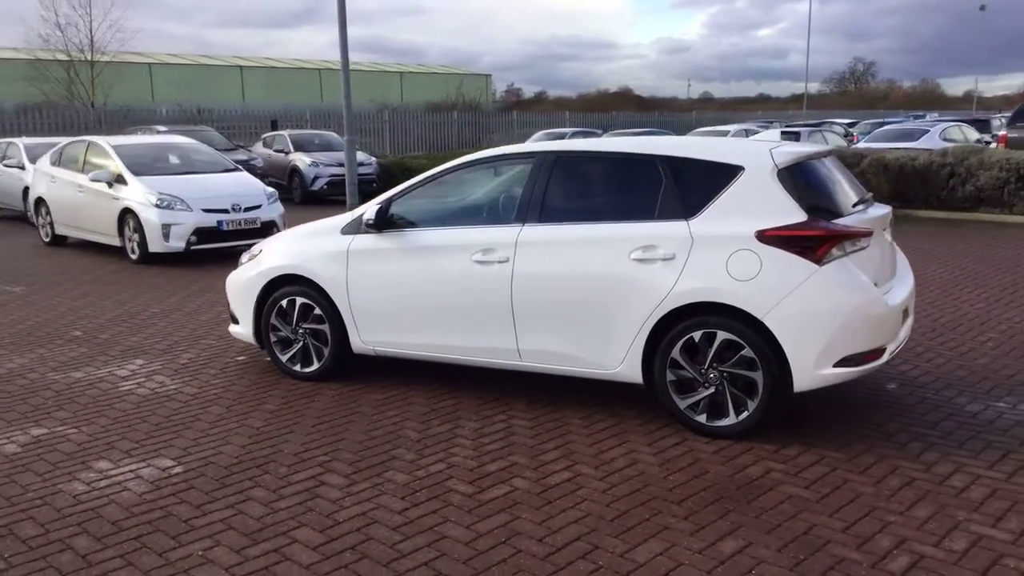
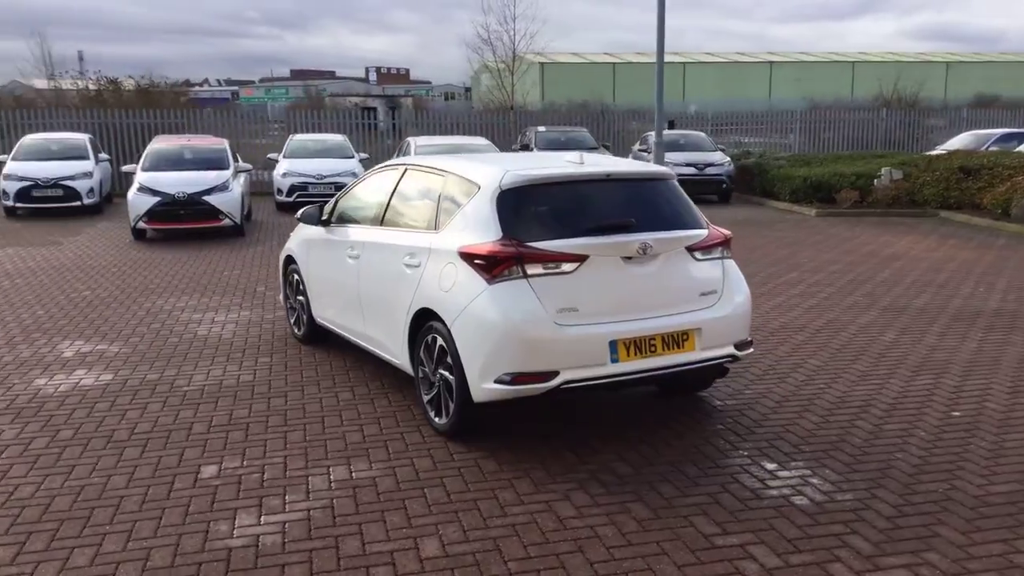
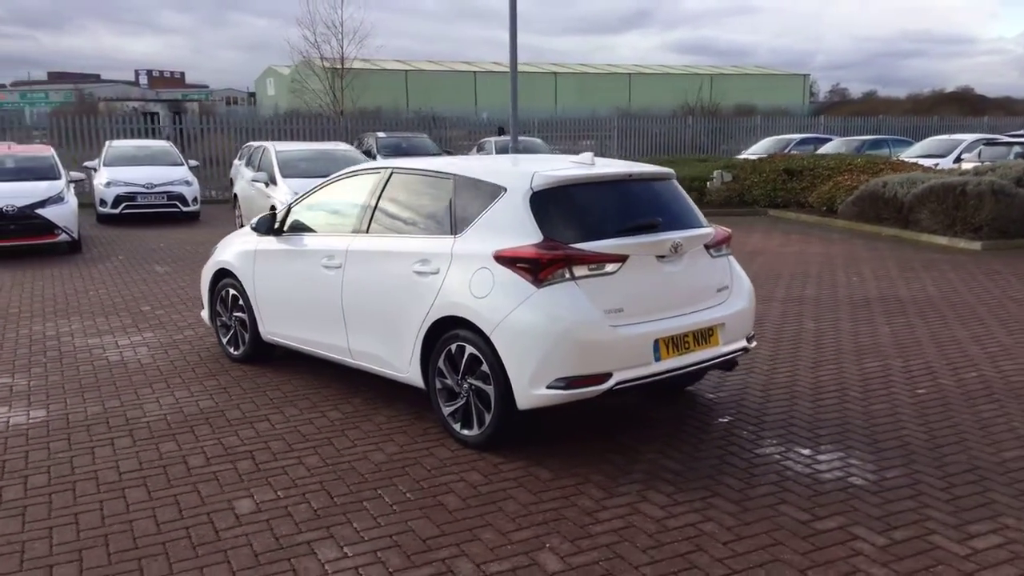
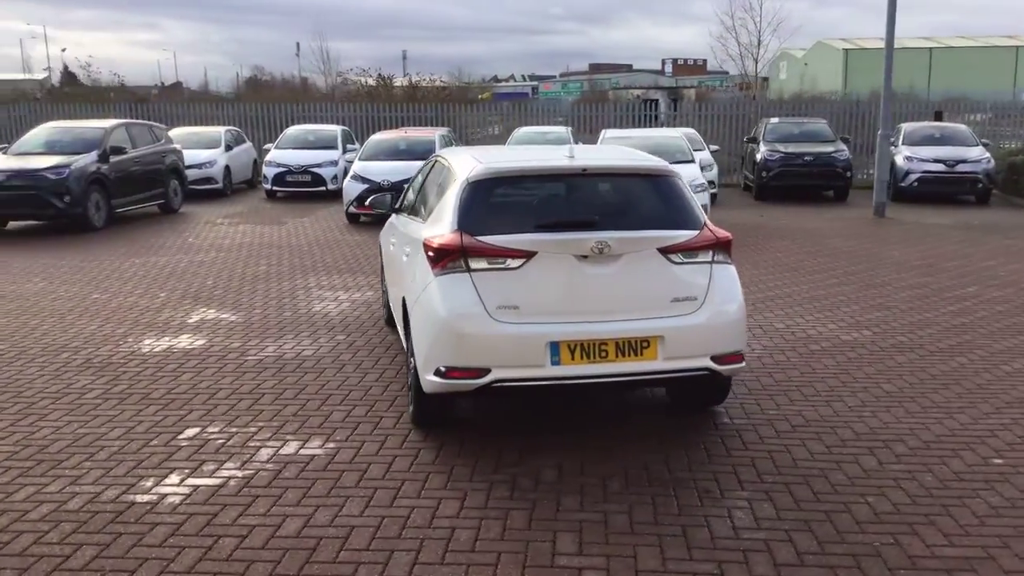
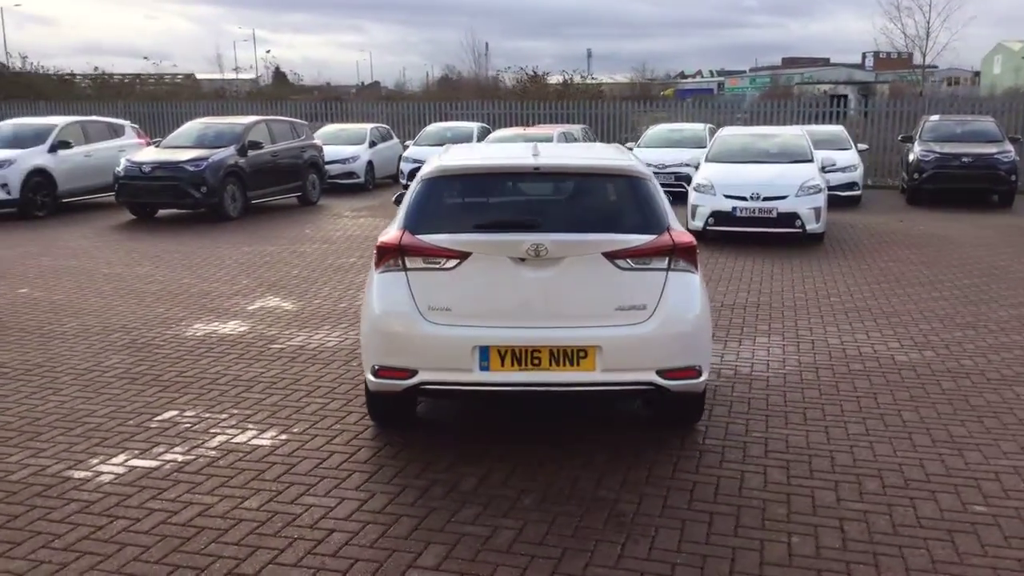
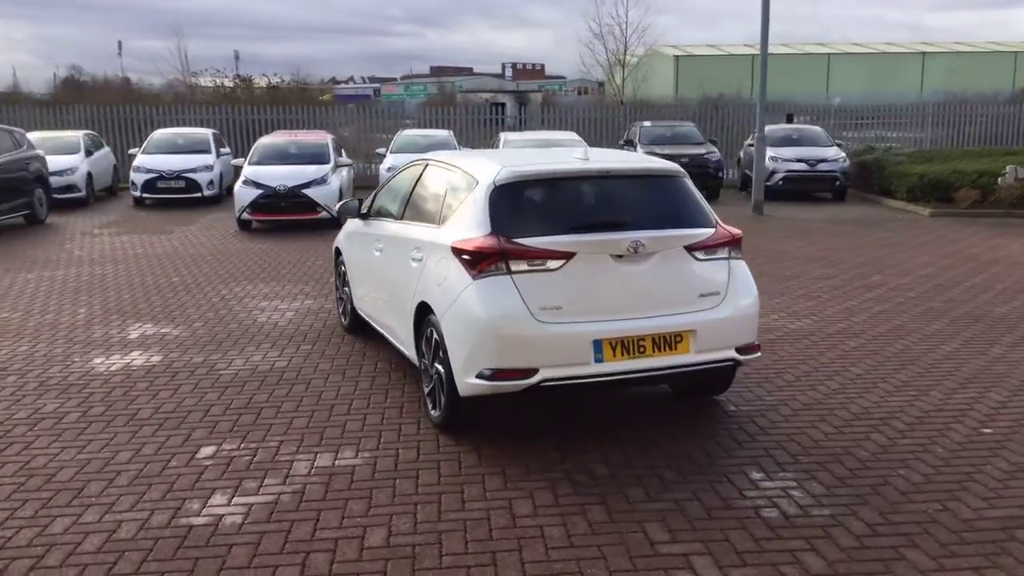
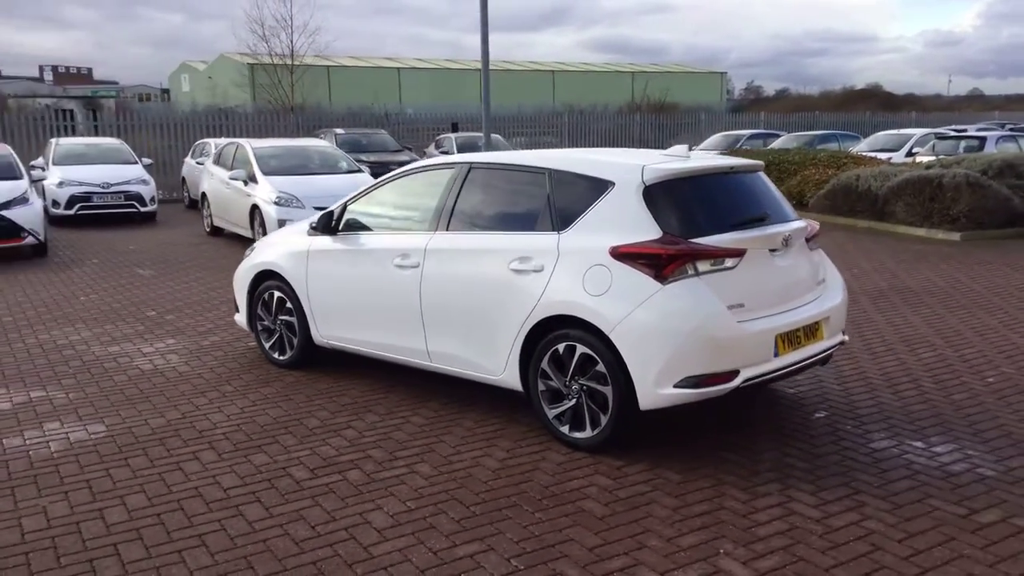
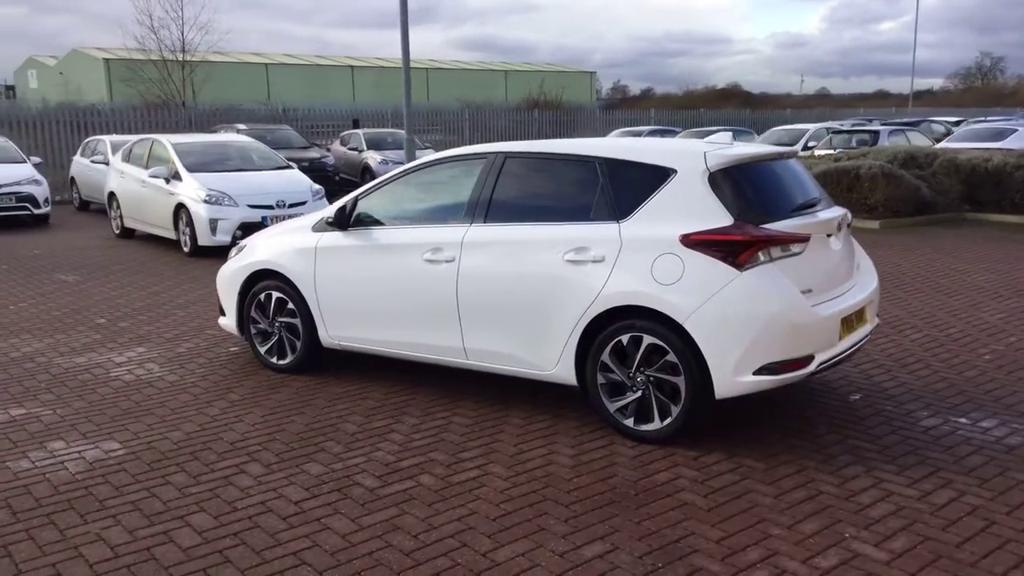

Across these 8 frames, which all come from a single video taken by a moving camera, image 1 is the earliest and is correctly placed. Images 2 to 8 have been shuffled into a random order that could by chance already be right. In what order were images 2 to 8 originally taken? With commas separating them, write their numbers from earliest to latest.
8, 7, 3, 2, 6, 4, 5
